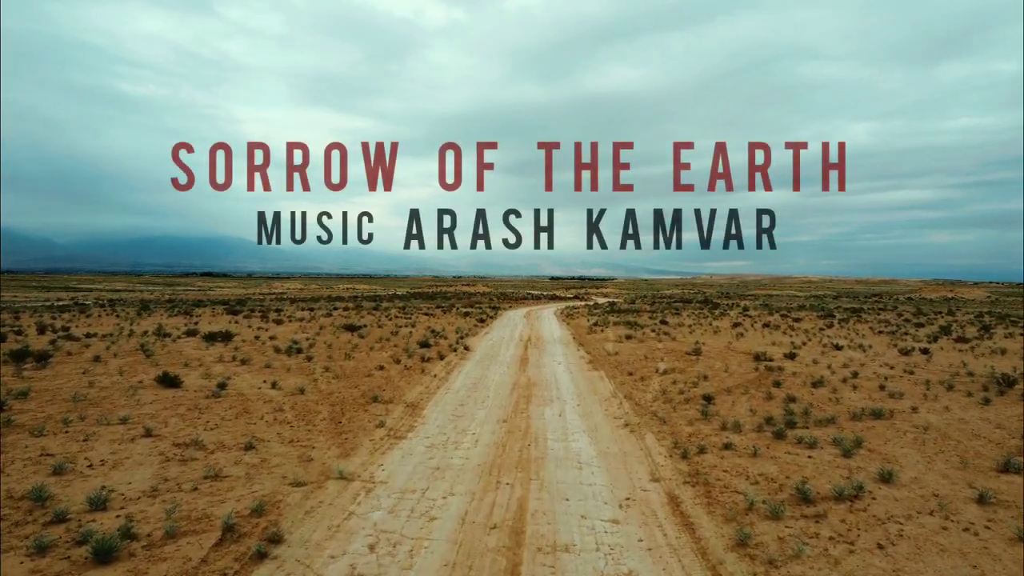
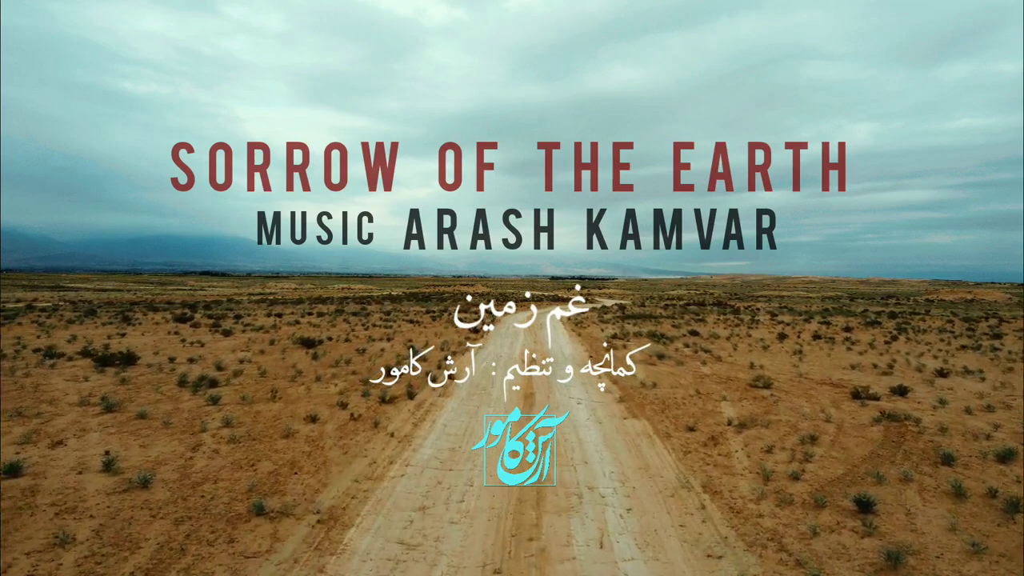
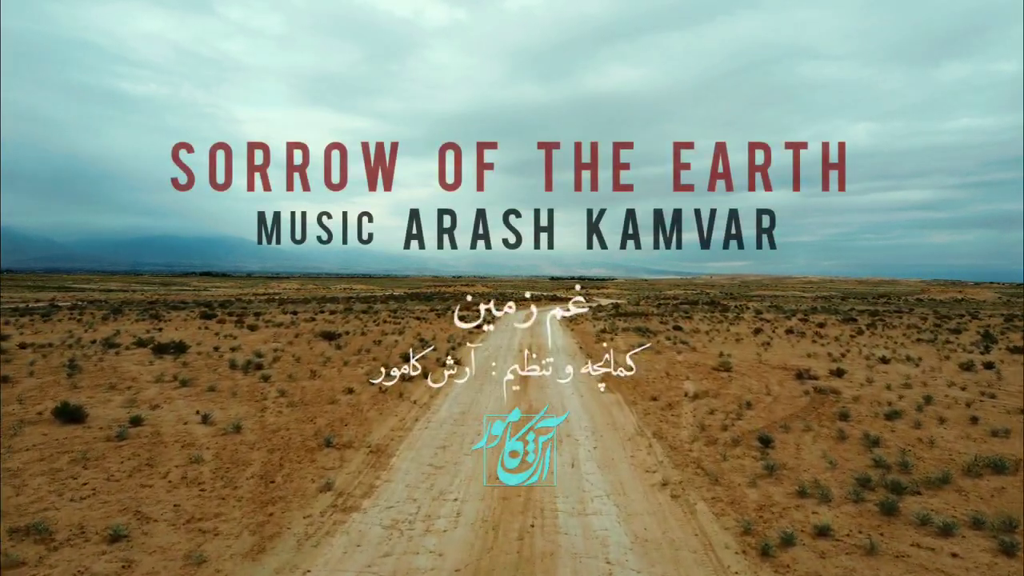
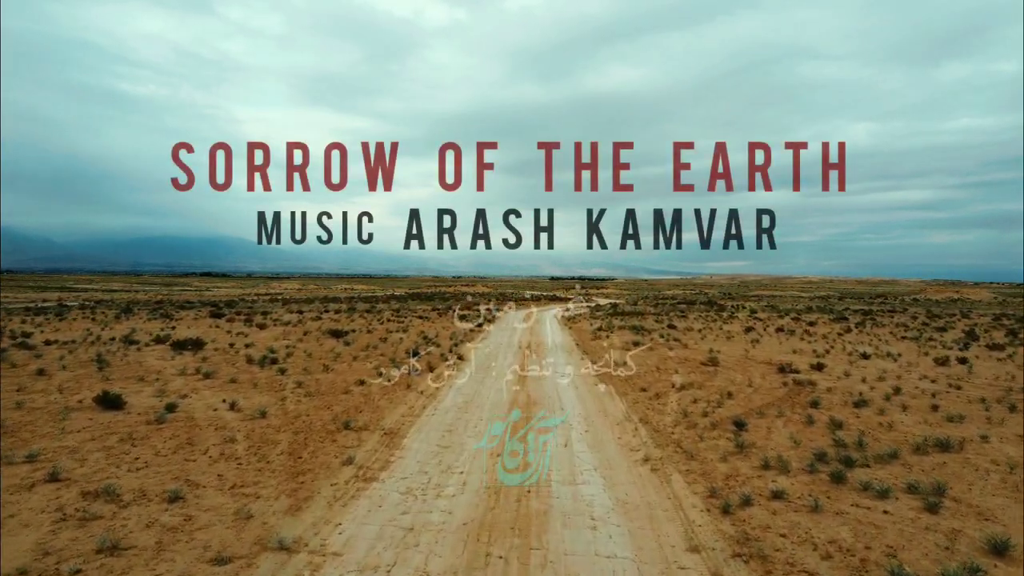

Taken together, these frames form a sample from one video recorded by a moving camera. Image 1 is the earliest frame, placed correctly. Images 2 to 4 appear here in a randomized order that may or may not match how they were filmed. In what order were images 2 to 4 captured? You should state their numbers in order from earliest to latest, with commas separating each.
4, 3, 2
